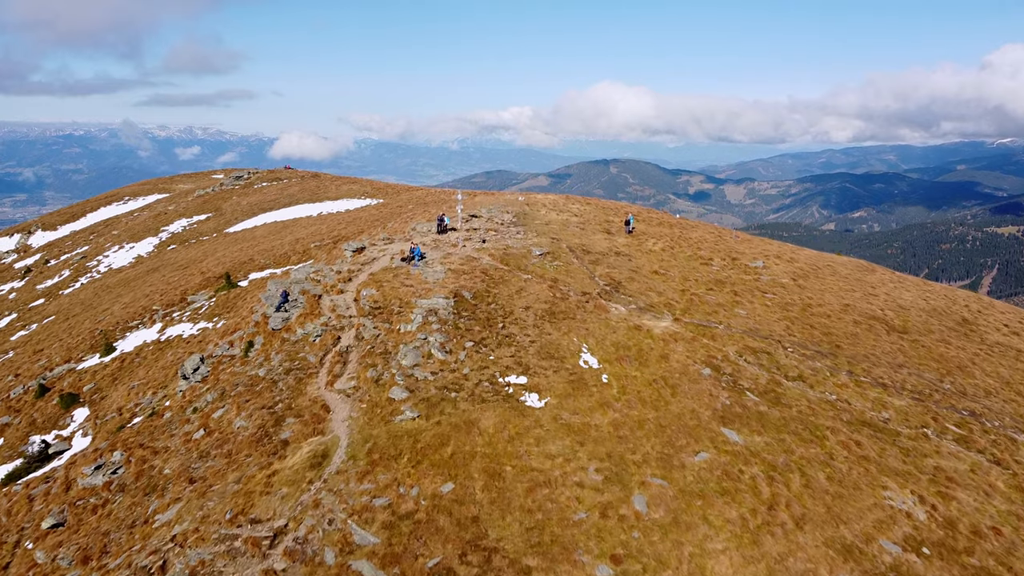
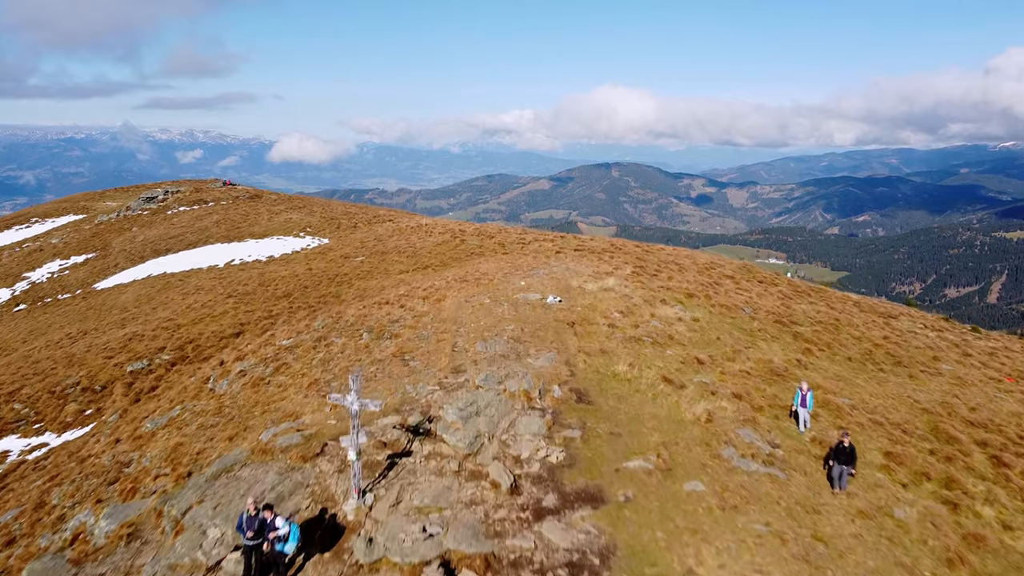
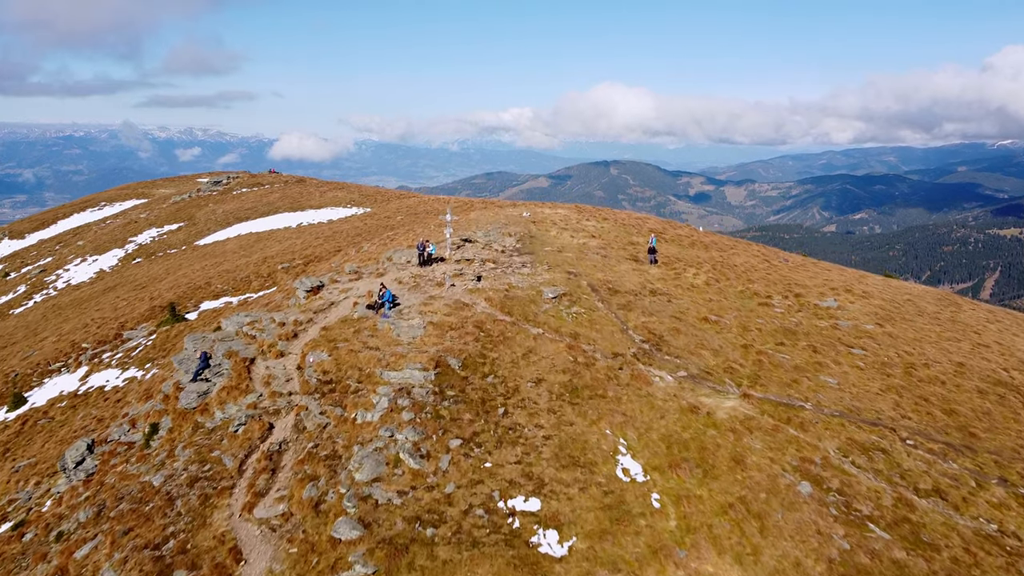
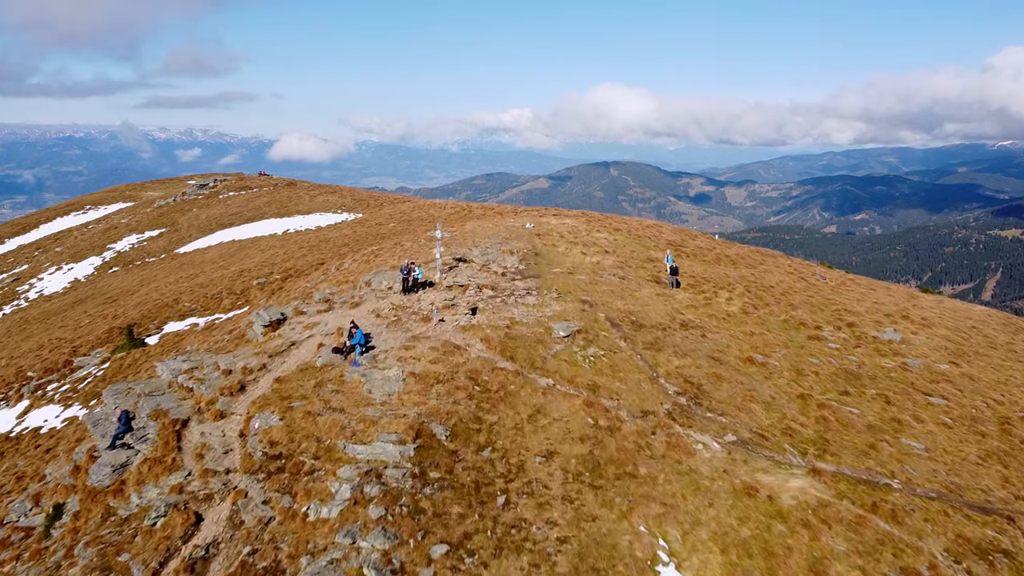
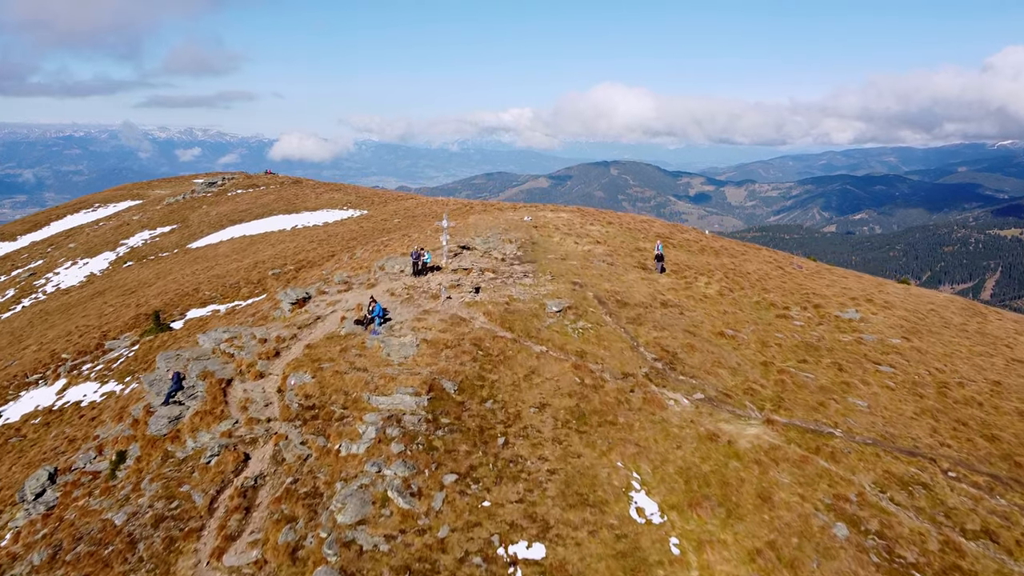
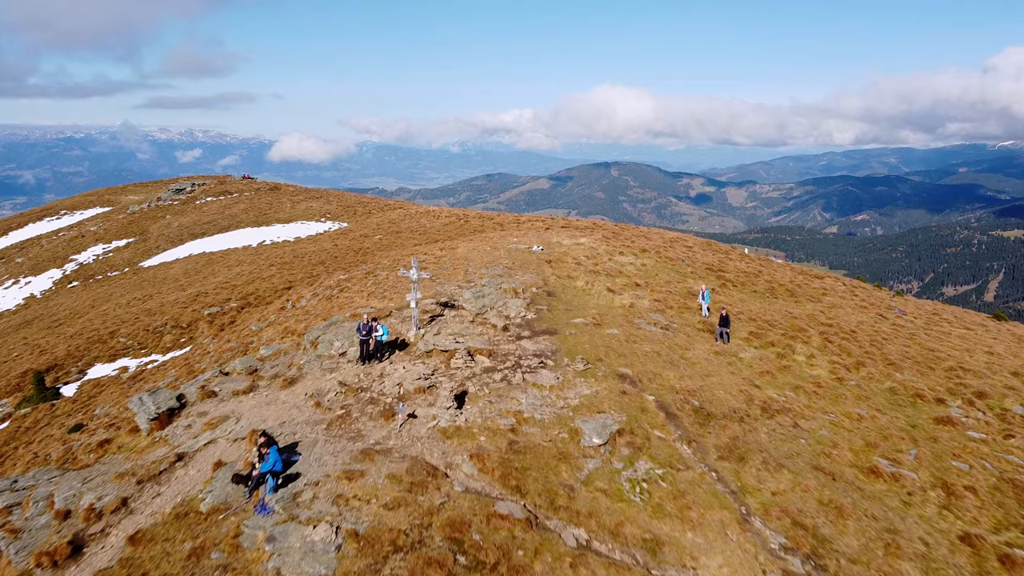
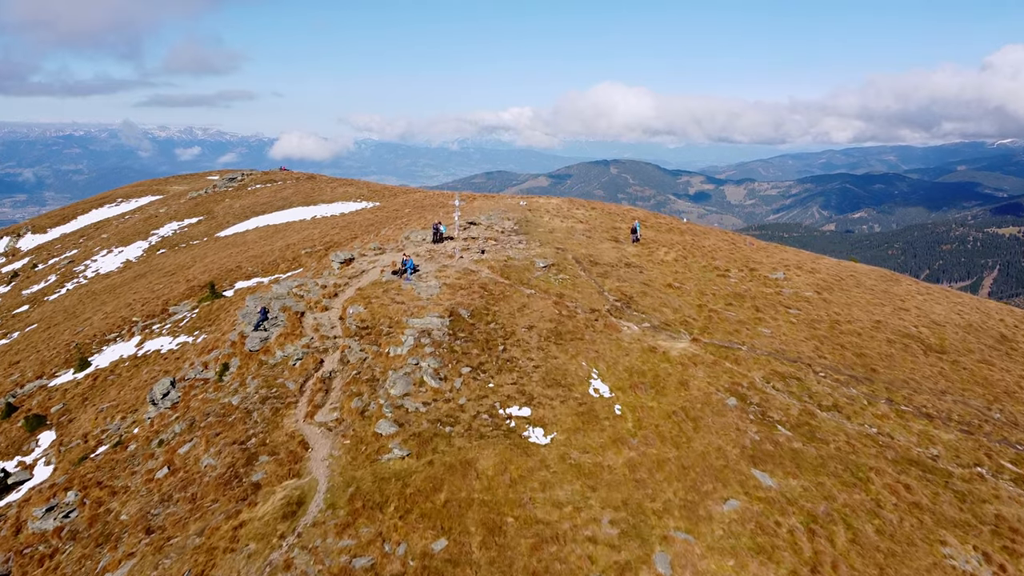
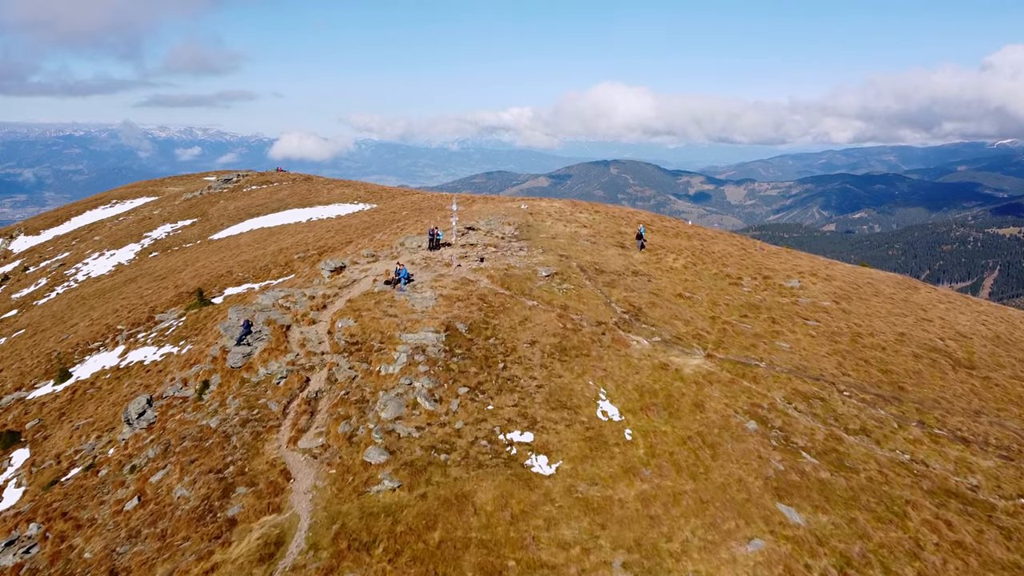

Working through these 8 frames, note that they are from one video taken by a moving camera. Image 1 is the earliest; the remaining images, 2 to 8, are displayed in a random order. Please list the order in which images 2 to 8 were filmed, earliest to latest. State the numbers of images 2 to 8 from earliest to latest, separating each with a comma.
7, 8, 3, 5, 4, 6, 2
